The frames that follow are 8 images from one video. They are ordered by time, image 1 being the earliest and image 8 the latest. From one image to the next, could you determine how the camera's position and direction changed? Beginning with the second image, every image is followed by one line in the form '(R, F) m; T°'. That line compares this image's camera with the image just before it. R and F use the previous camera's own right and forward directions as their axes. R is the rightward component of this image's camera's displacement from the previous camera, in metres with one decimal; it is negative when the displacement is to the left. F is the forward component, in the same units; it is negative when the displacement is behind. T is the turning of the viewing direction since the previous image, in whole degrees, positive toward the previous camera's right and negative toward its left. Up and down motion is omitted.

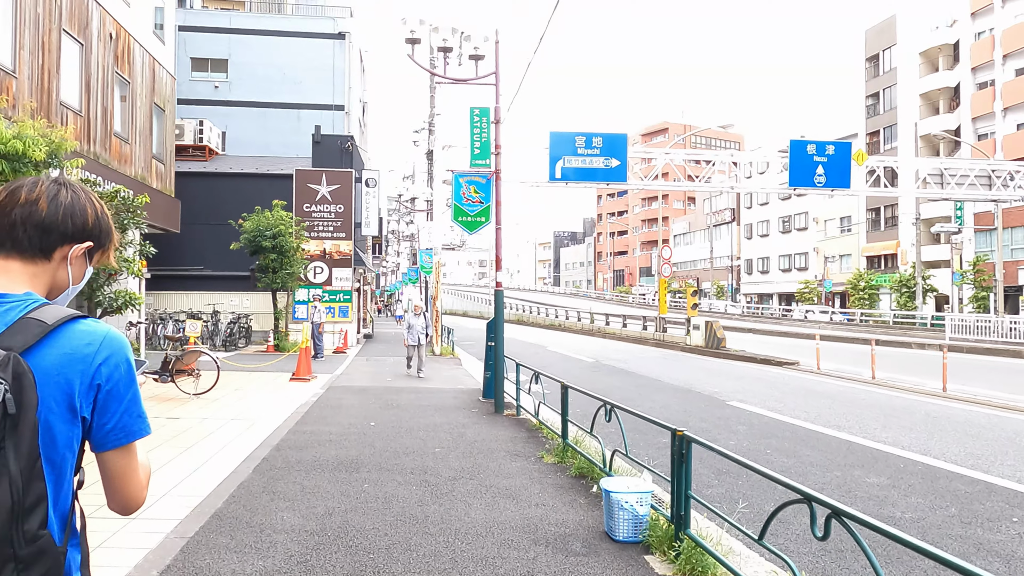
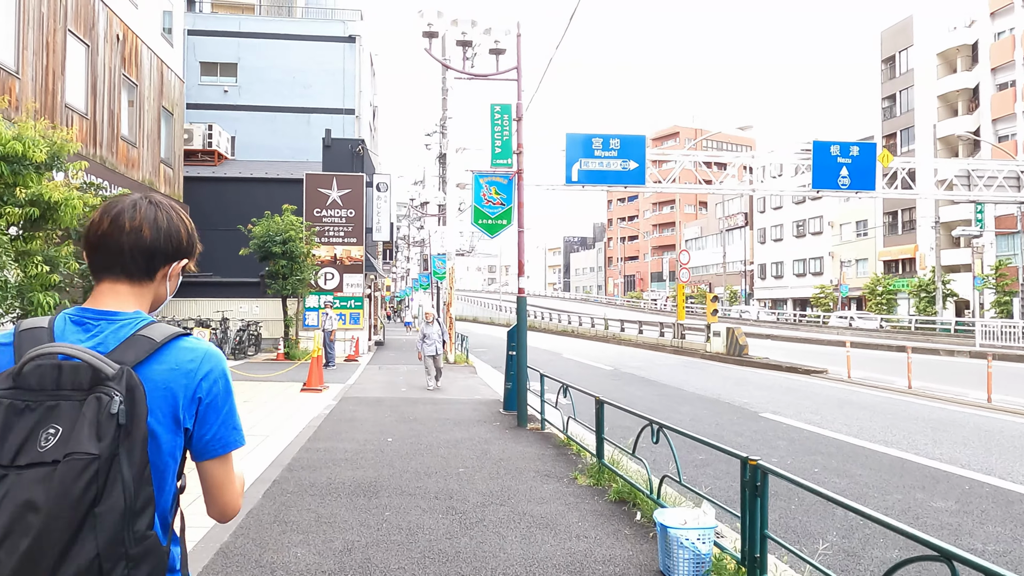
(-0.2, +0.5) m; -1°
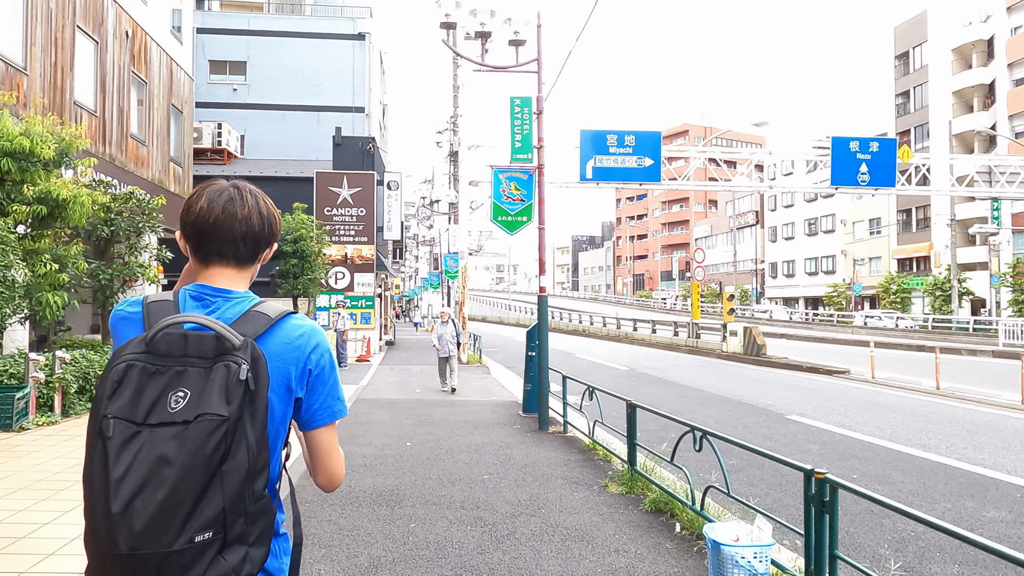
(-0.2, +0.3) m; -1°
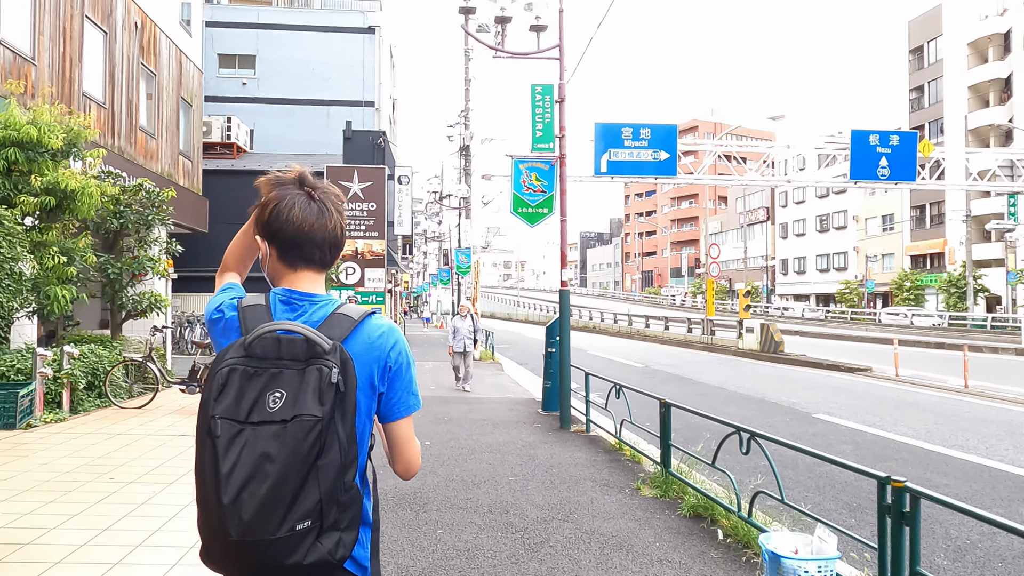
(-0.2, +0.3) m; -1°
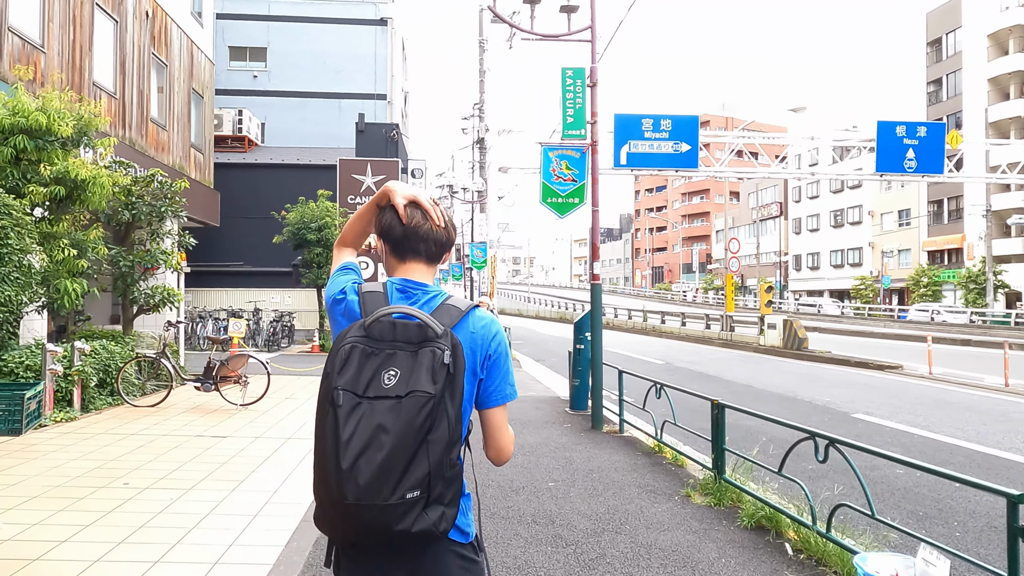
(-0.2, +0.4) m; -1°
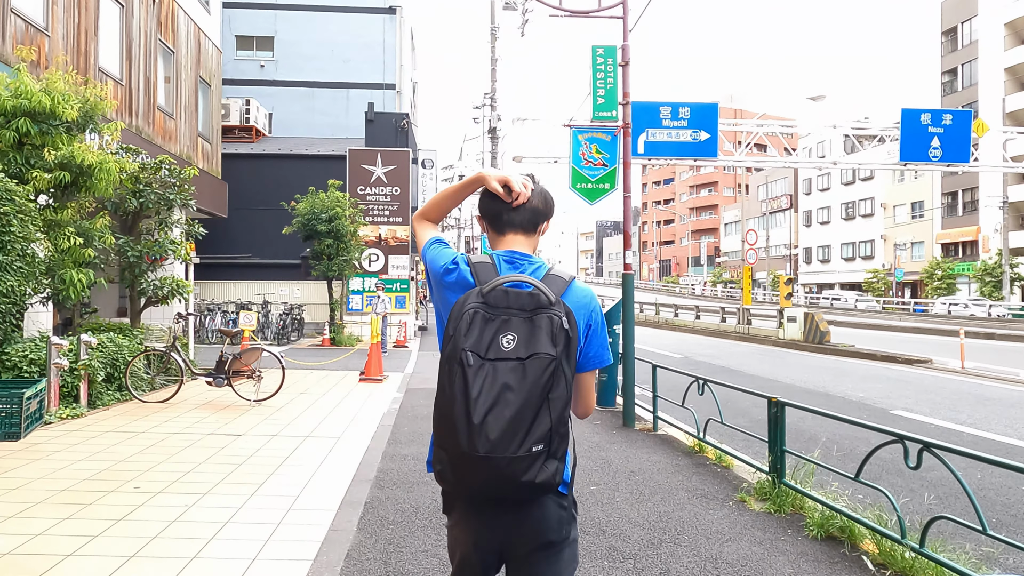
(-0.2, +0.4) m; 0°
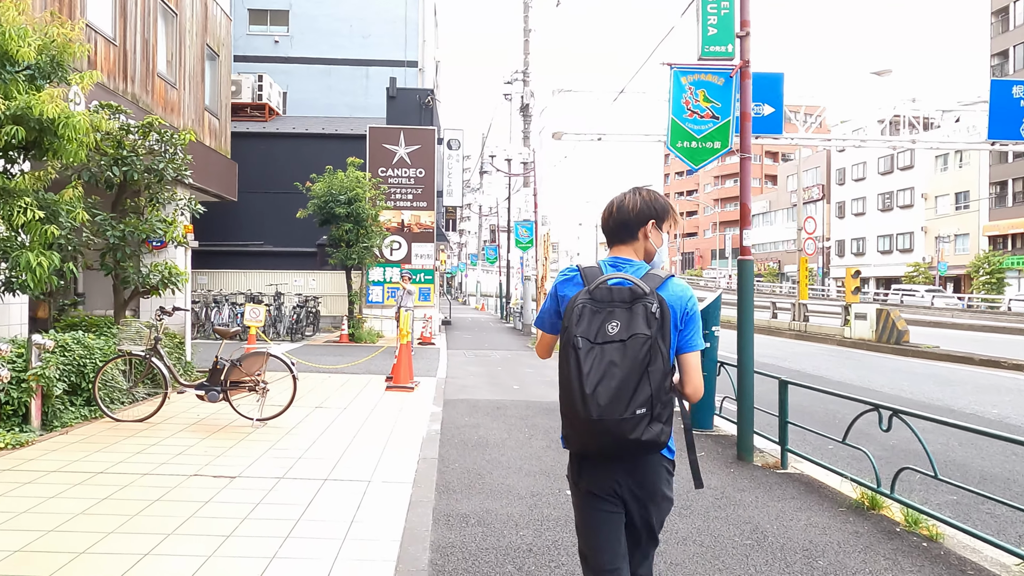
(-0.5, +1.8) m; -1°
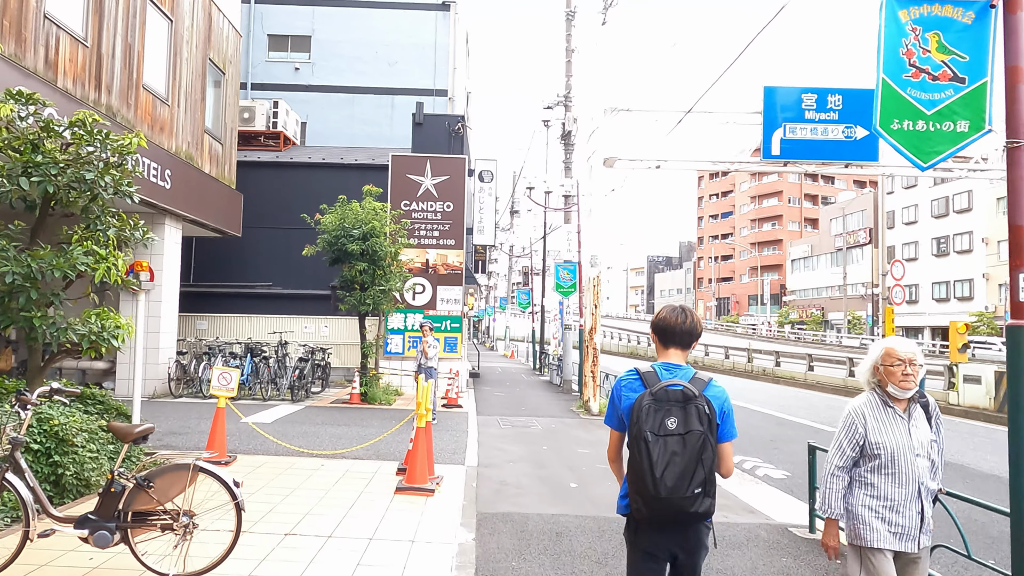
(-0.3, +2.5) m; -2°
